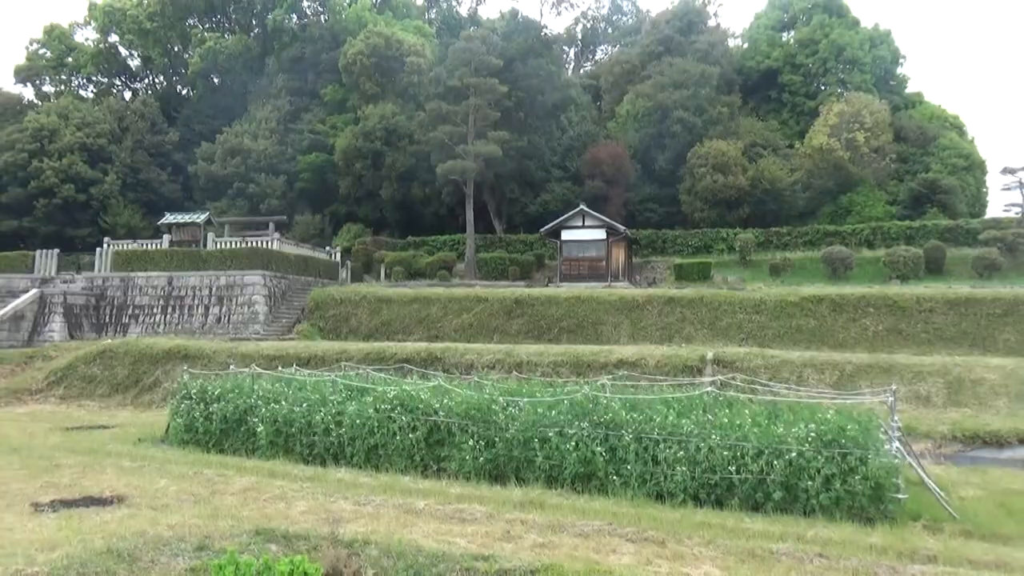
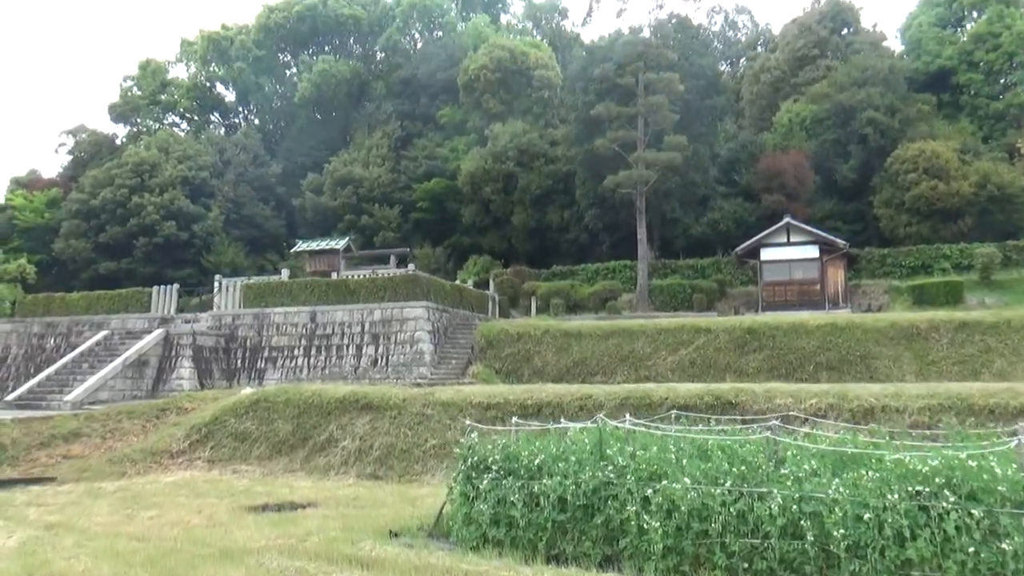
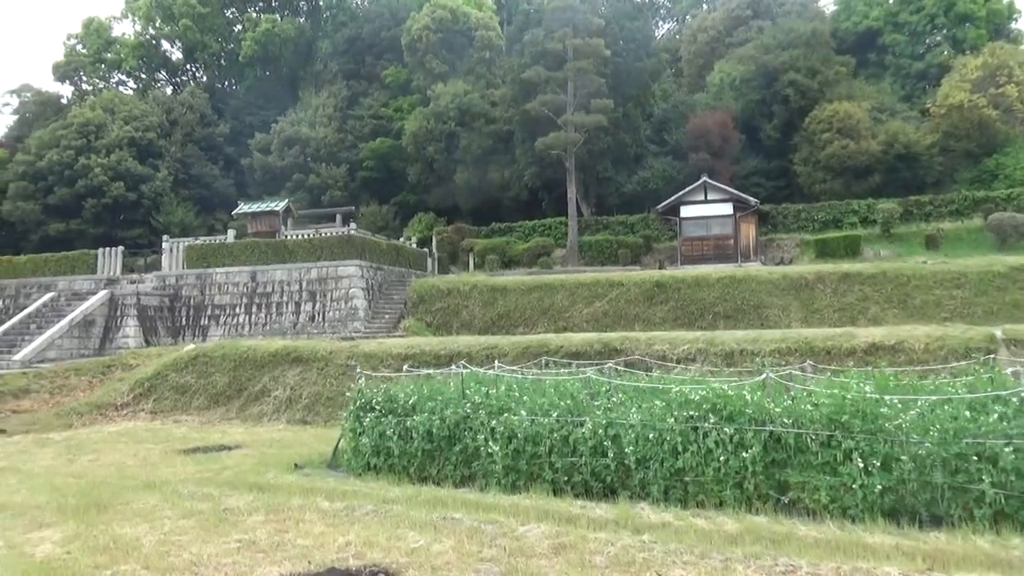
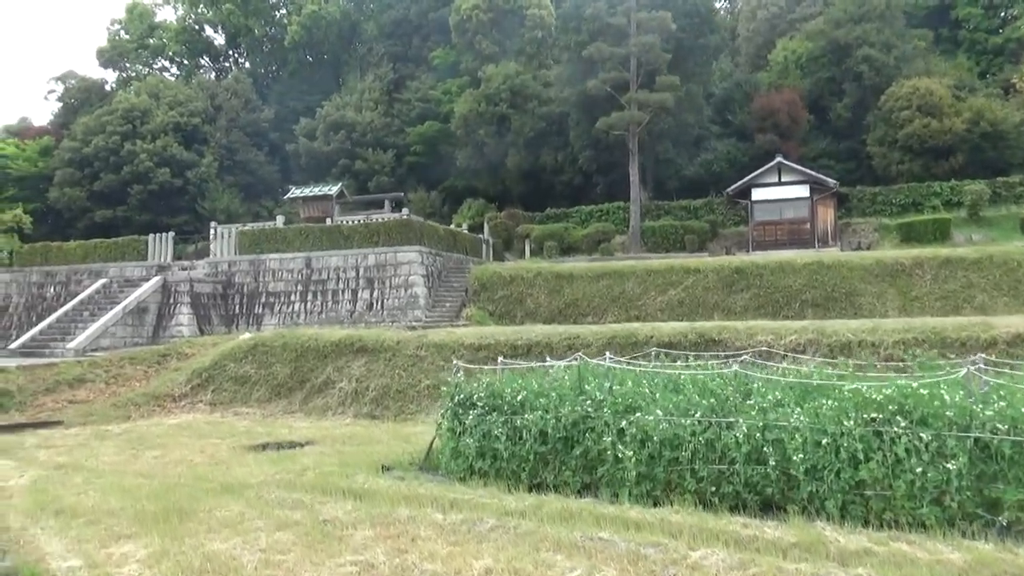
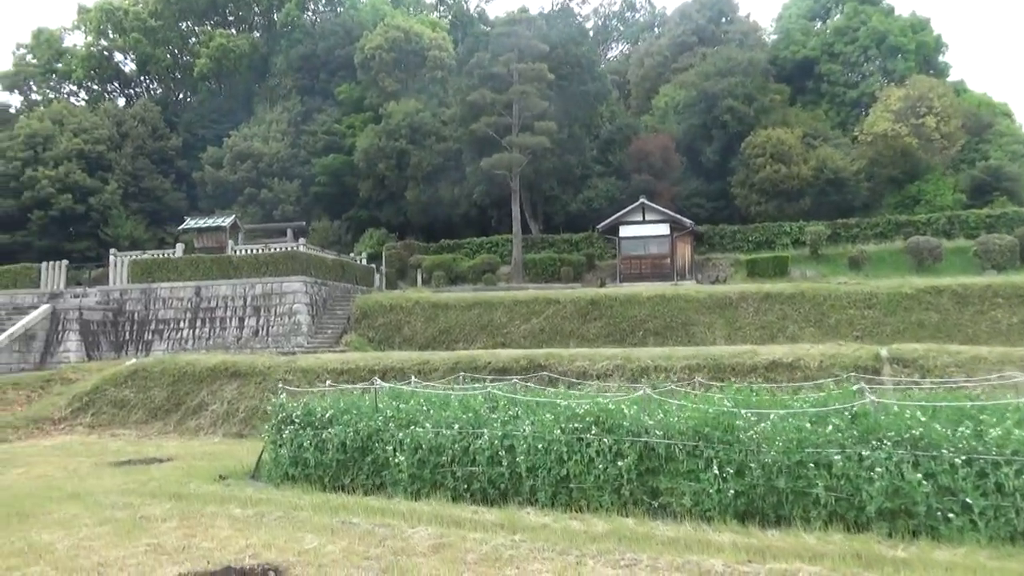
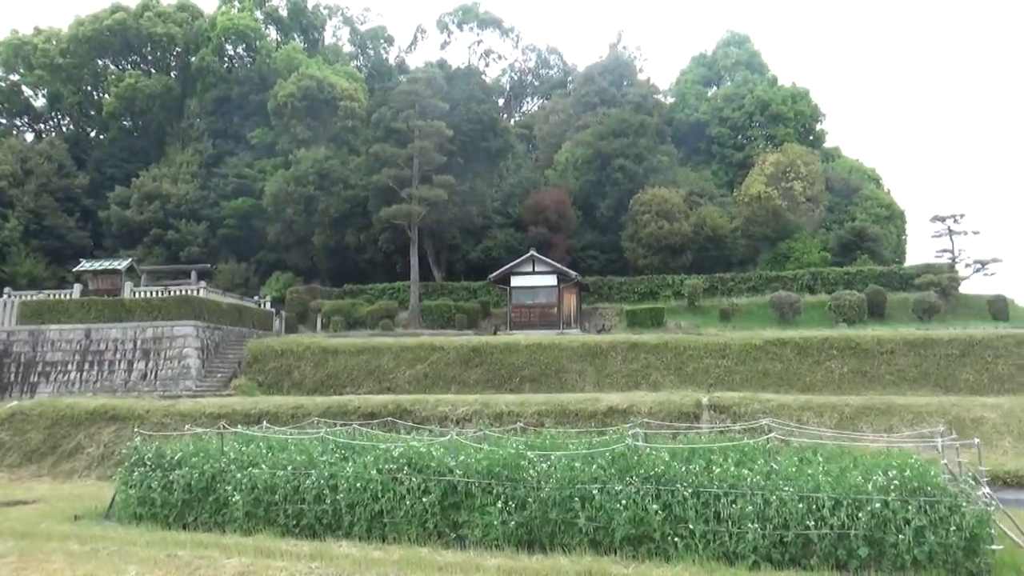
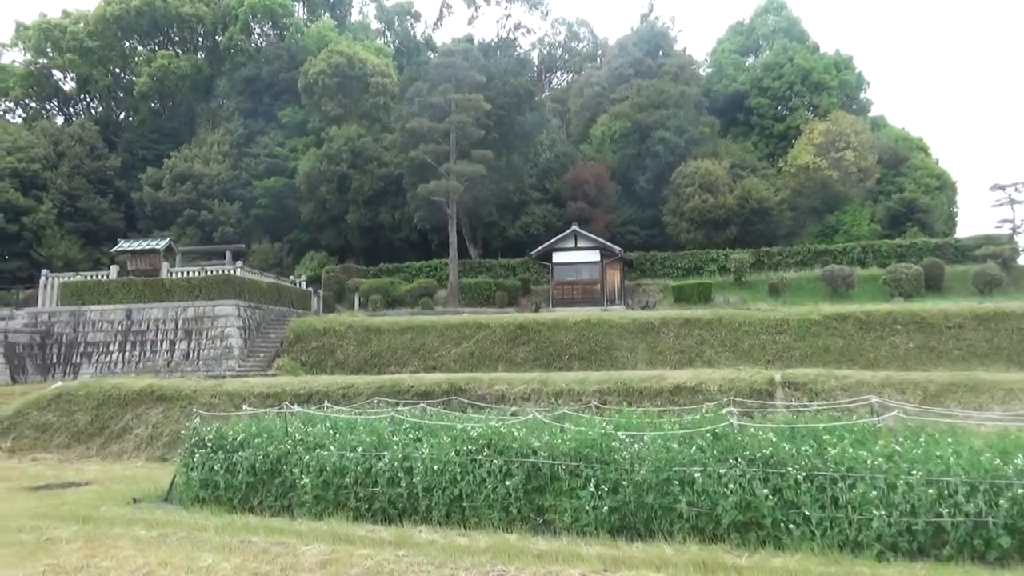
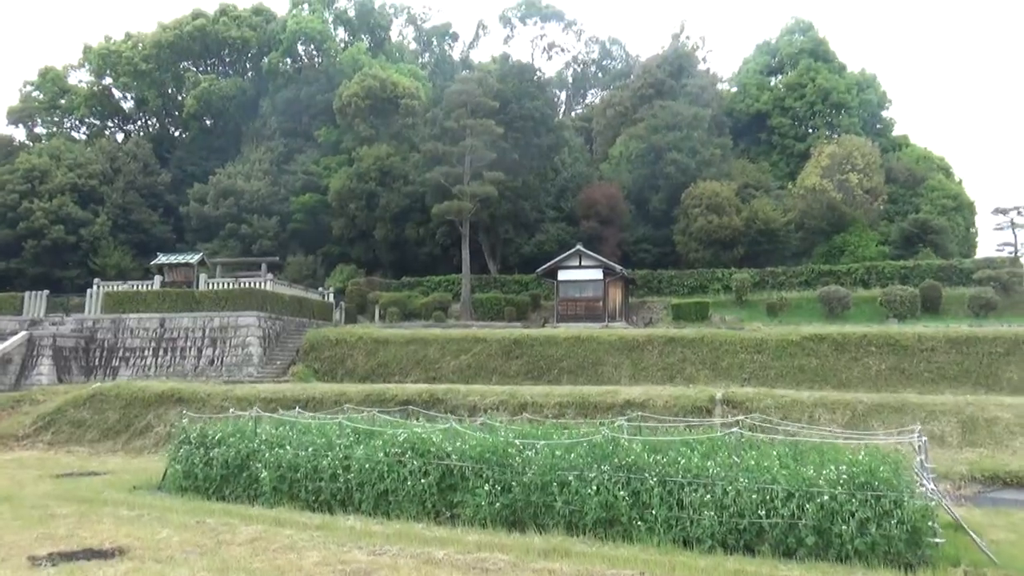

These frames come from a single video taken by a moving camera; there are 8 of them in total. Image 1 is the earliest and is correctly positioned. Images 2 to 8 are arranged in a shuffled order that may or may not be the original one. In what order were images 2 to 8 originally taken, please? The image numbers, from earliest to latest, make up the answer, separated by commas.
8, 6, 7, 5, 3, 4, 2
